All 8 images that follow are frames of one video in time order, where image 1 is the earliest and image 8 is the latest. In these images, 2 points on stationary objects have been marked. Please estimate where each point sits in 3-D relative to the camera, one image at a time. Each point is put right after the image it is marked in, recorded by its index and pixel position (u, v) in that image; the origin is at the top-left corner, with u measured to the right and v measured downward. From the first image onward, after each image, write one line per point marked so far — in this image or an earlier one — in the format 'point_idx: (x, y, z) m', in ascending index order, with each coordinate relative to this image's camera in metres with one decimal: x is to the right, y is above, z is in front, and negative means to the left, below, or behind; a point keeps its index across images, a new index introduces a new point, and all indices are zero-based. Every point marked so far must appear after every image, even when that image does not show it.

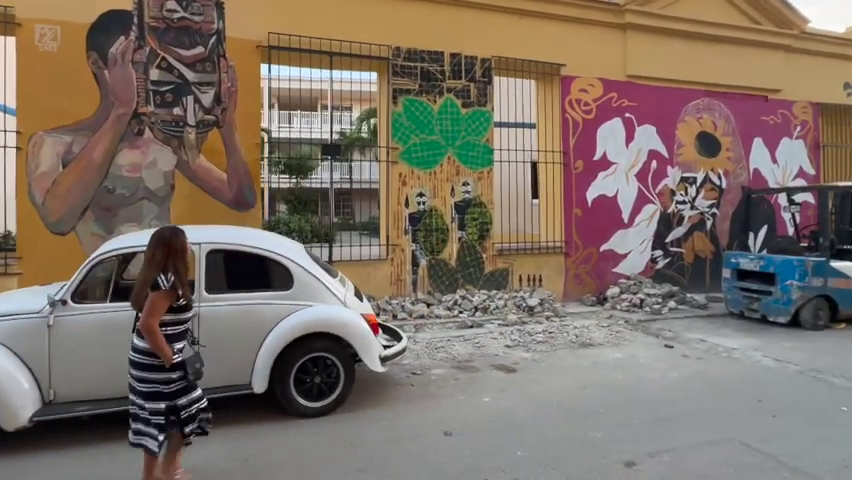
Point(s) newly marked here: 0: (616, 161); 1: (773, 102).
0: (+4.9, +2.1, +12.1) m
1: (+10.0, +4.0, +13.6) m
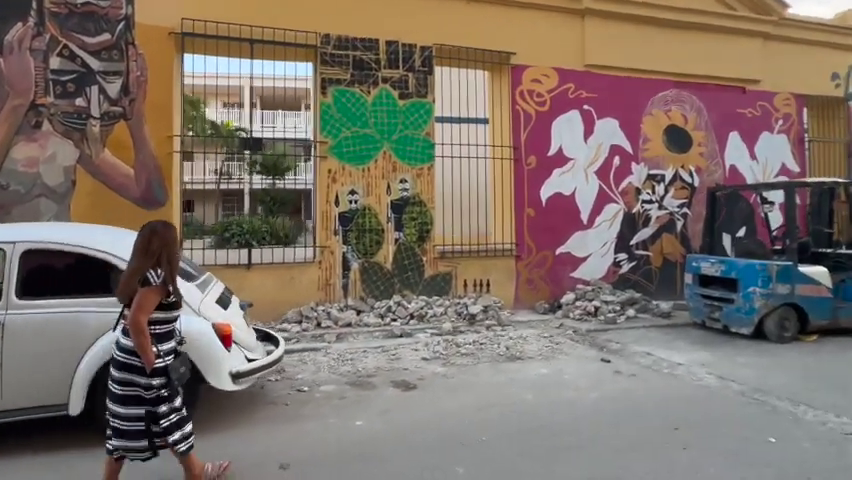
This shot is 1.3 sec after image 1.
0: (+3.5, +2.0, +11.2) m
1: (+8.7, +3.9, +12.6) m
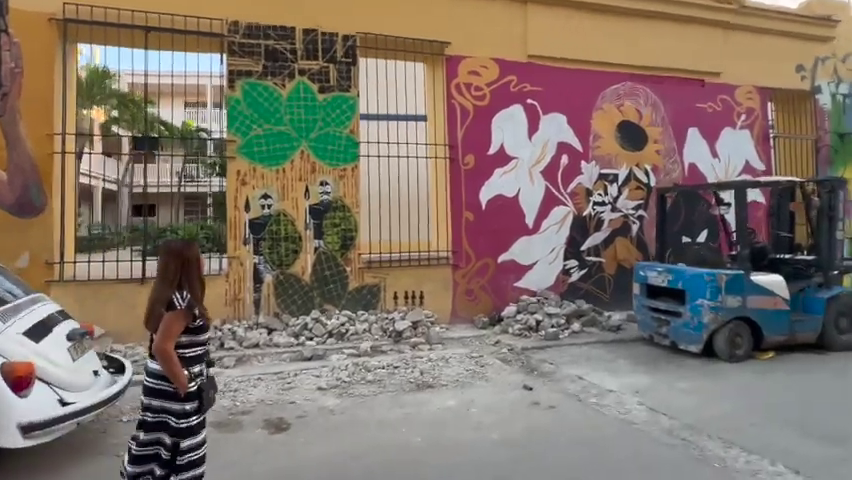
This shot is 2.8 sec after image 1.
0: (+2.0, +1.9, +10.3) m
1: (+7.1, +3.8, +11.7) m
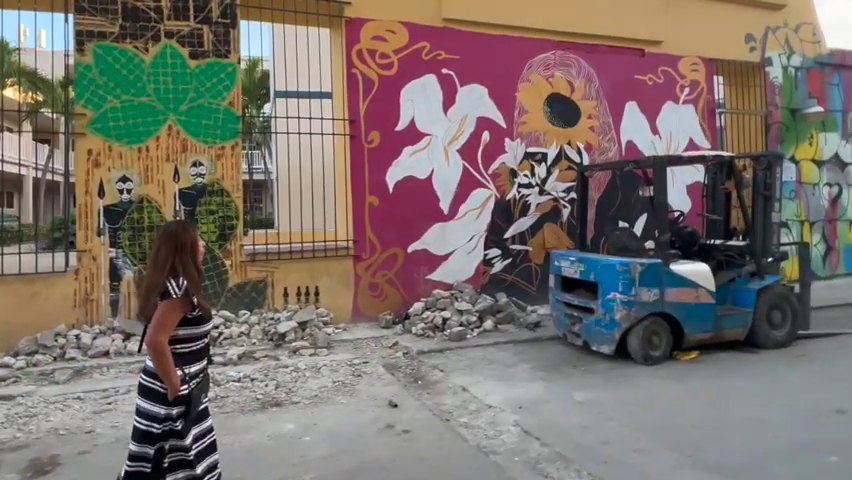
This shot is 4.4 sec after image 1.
0: (+0.1, +2.1, +9.1) m
1: (+5.1, +4.1, +10.7) m
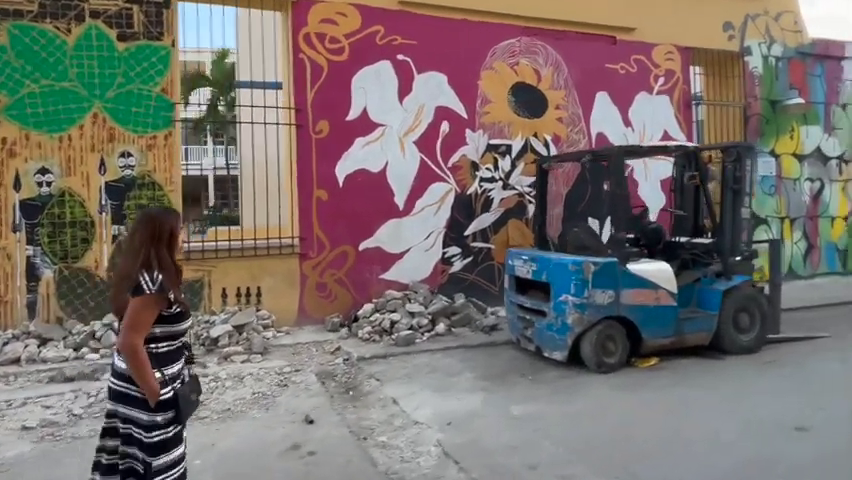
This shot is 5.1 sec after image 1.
0: (-0.8, +2.2, +8.6) m
1: (+4.2, +4.2, +10.2) m
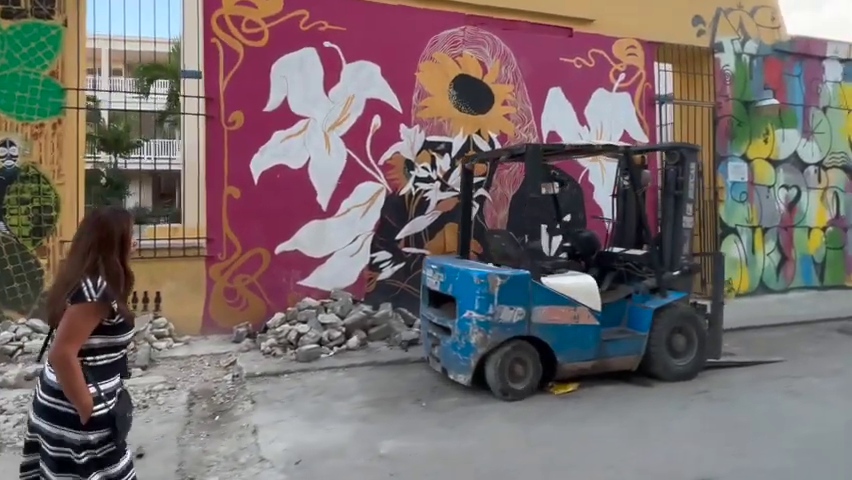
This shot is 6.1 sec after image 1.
0: (-2.0, +2.1, +7.9) m
1: (+3.1, +4.1, +9.4) m
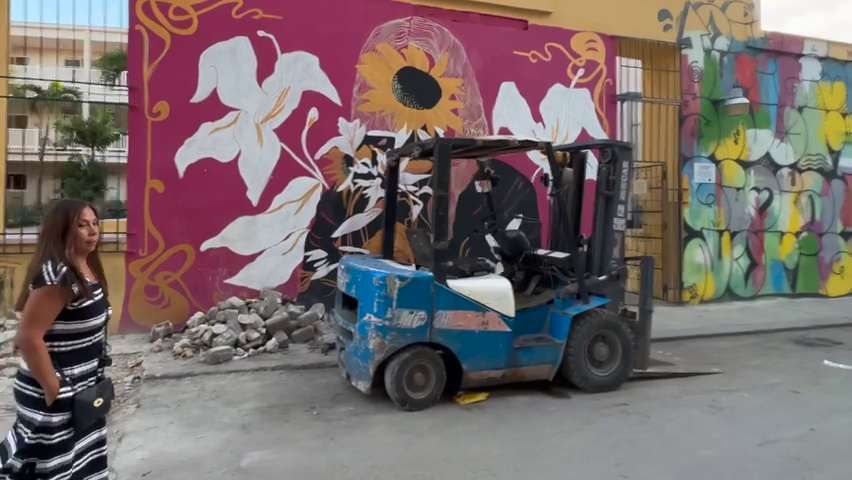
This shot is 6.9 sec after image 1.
0: (-3.0, +2.2, +7.6) m
1: (+2.1, +4.0, +9.1) m
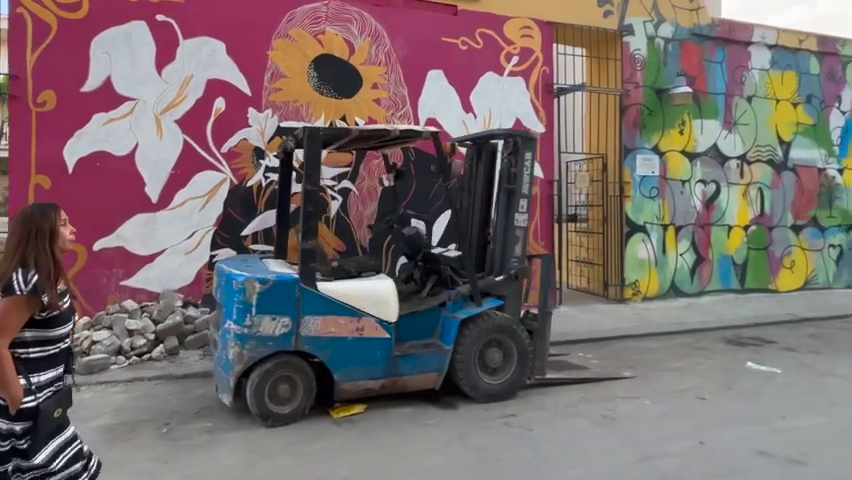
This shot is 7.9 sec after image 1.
0: (-4.4, +2.2, +7.1) m
1: (+0.7, +4.1, +8.6) m
